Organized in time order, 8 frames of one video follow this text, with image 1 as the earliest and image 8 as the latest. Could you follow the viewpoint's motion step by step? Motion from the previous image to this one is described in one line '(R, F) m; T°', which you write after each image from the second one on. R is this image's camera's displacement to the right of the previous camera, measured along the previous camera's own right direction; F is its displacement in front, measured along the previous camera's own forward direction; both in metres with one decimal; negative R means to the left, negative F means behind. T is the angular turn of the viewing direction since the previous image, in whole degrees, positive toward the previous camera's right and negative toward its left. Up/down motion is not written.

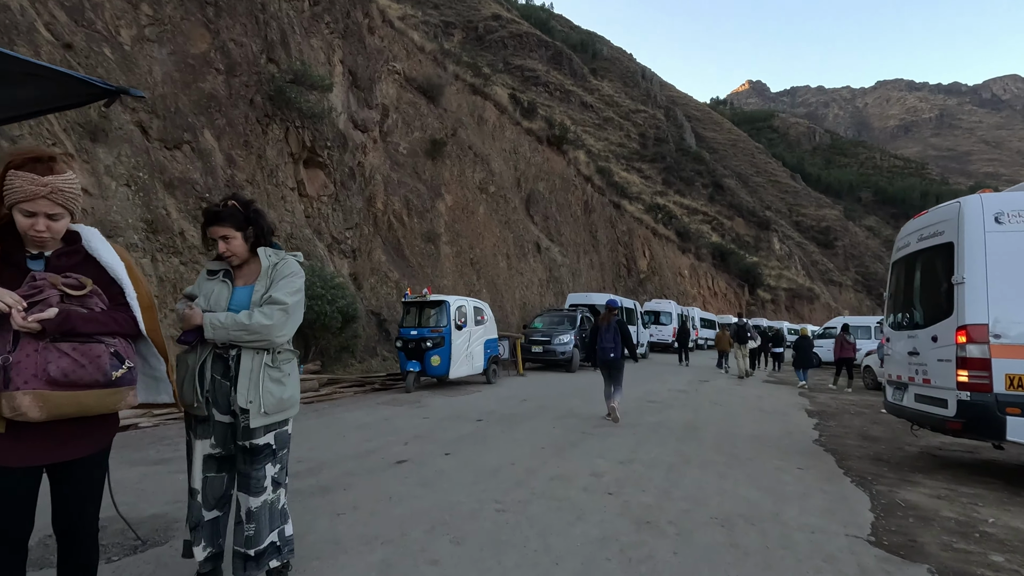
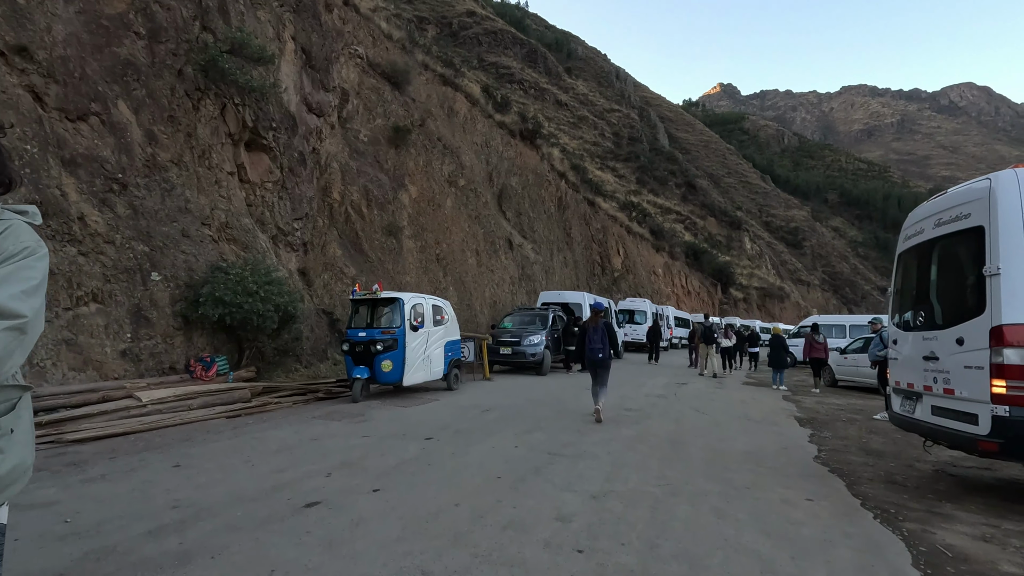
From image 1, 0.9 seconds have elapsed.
(+0.3, +1.4) m; +3°
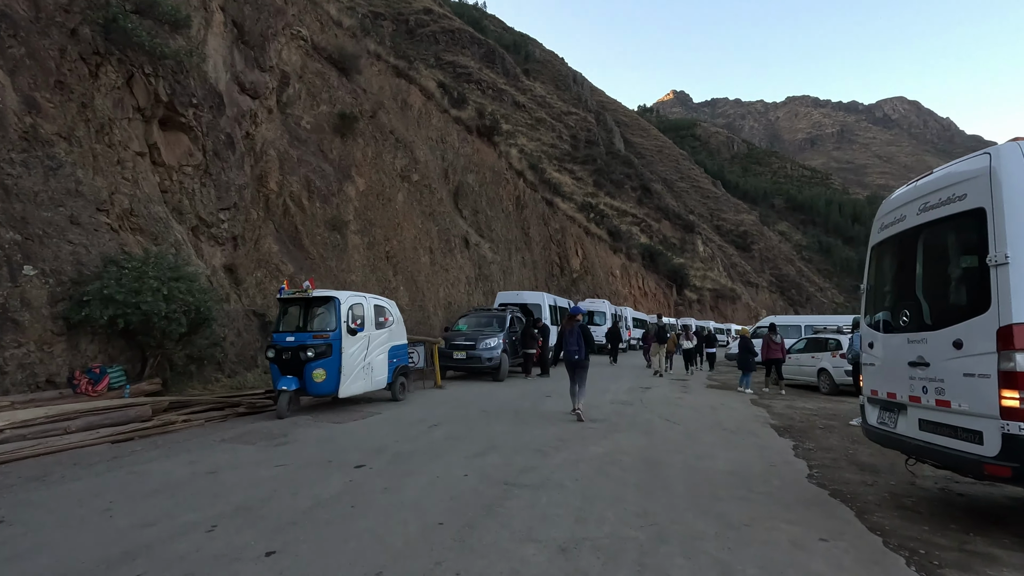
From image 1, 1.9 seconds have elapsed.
(+0.1, +1.3) m; +4°
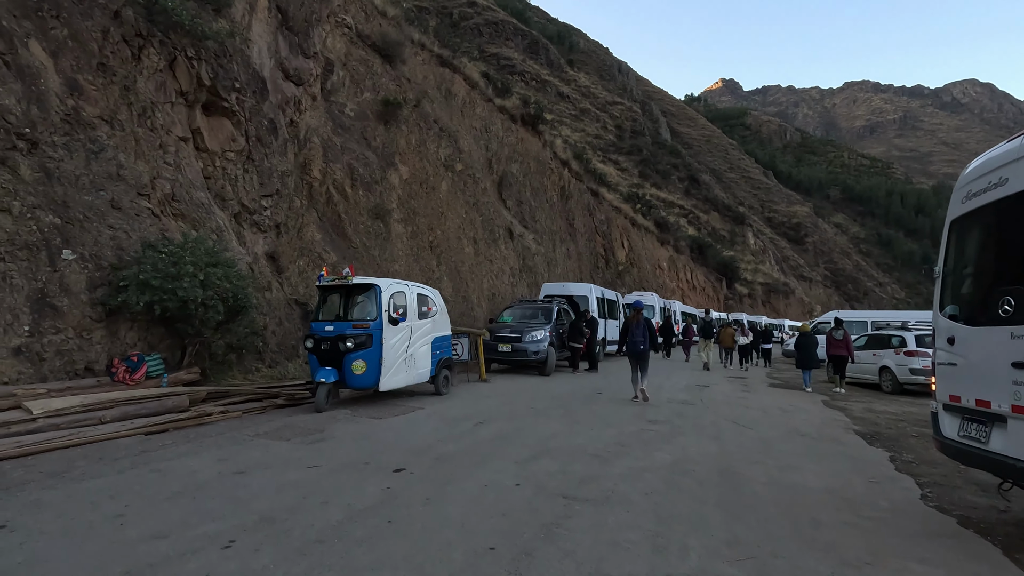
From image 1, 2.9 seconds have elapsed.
(-0.2, +0.8) m; -4°
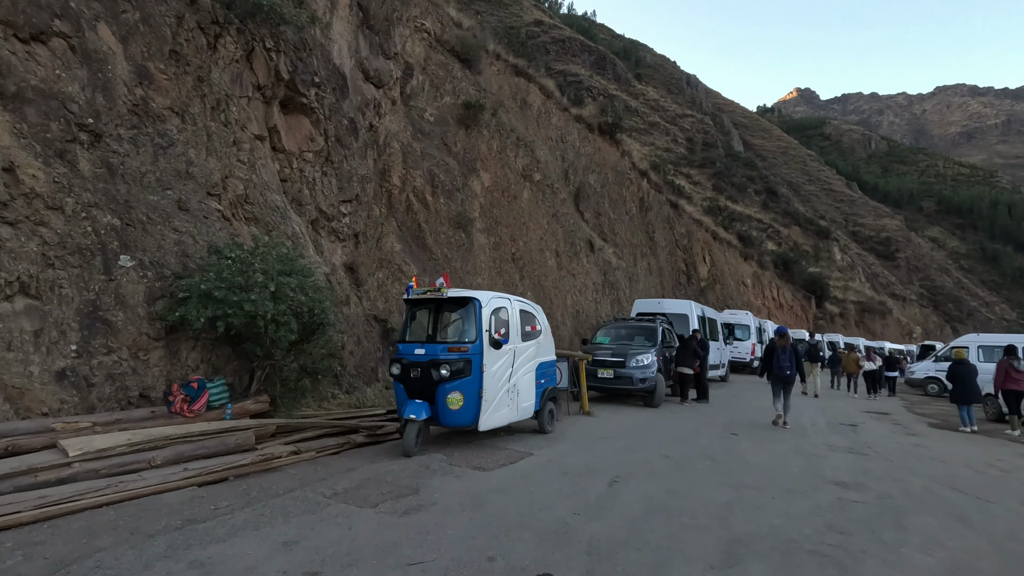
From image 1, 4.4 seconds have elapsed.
(-1.0, +2.0) m; -7°
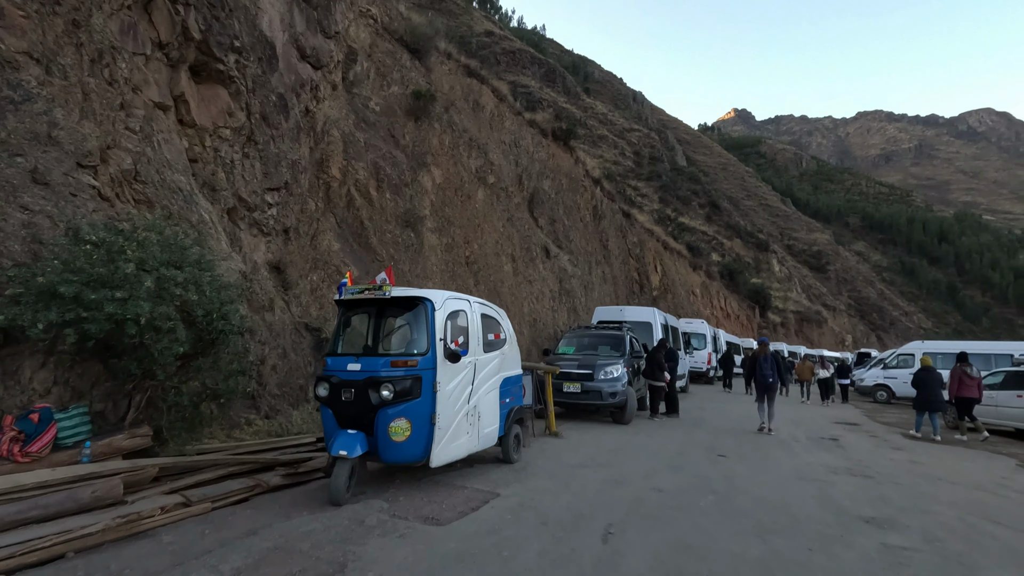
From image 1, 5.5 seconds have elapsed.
(-0.1, +1.6) m; +5°
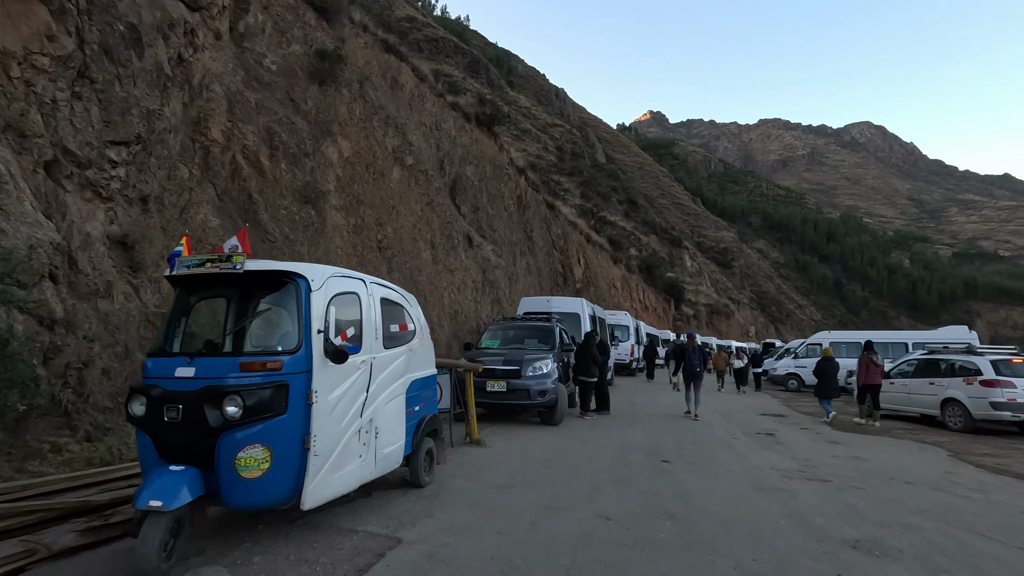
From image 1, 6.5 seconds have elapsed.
(+0.1, +1.6) m; +8°
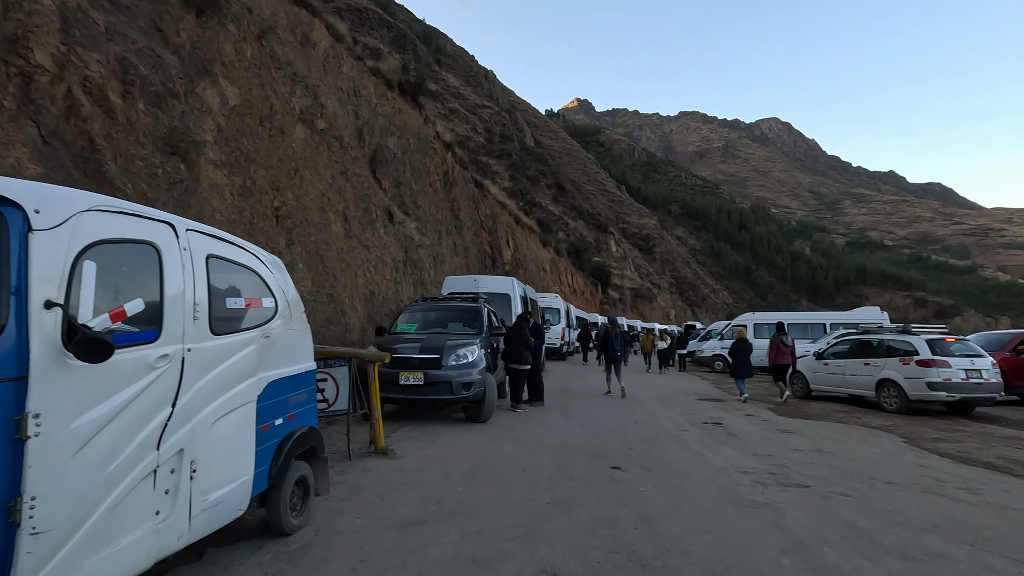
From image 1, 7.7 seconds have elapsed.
(+0.2, +1.9) m; +8°
